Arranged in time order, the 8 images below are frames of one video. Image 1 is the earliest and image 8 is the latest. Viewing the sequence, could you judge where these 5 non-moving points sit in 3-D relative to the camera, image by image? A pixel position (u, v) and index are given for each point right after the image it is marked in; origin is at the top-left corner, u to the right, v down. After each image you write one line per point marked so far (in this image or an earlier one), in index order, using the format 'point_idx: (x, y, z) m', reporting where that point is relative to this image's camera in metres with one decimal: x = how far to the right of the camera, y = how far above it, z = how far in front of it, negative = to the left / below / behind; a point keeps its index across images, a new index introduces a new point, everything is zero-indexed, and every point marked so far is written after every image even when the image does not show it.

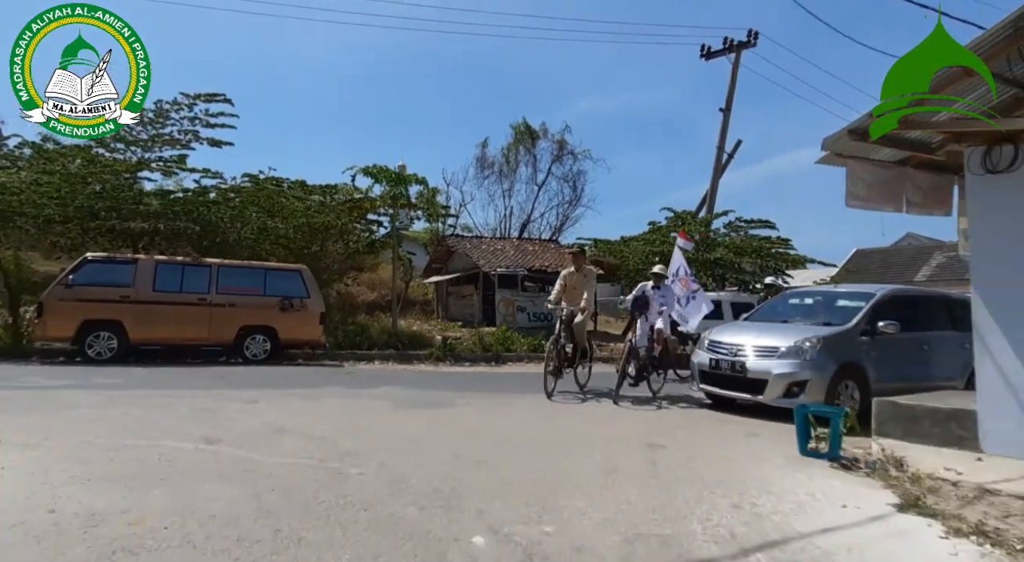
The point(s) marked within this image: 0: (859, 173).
0: (+3.8, +1.2, +6.3) m
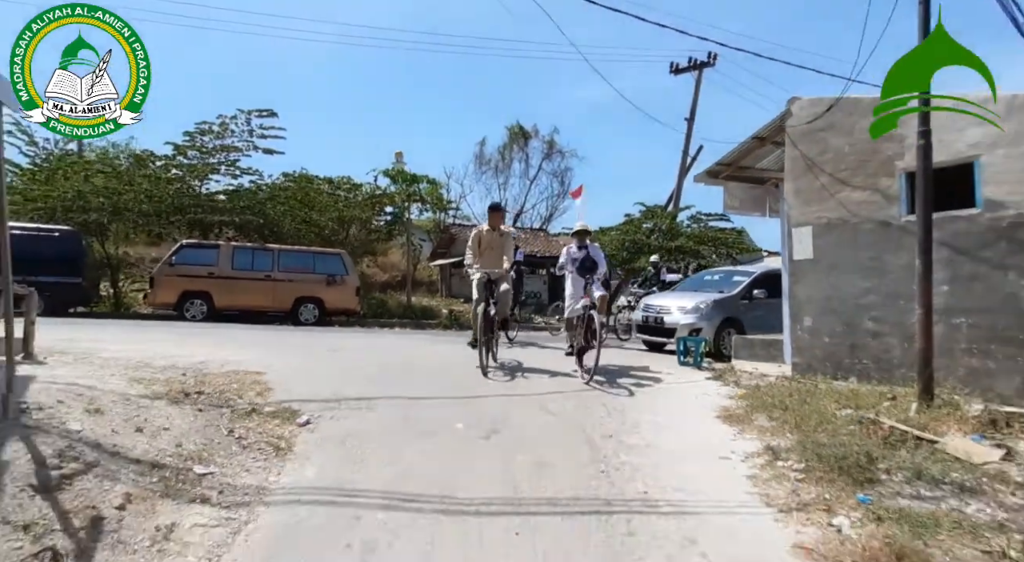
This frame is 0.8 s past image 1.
0: (+3.7, +1.5, +9.4) m
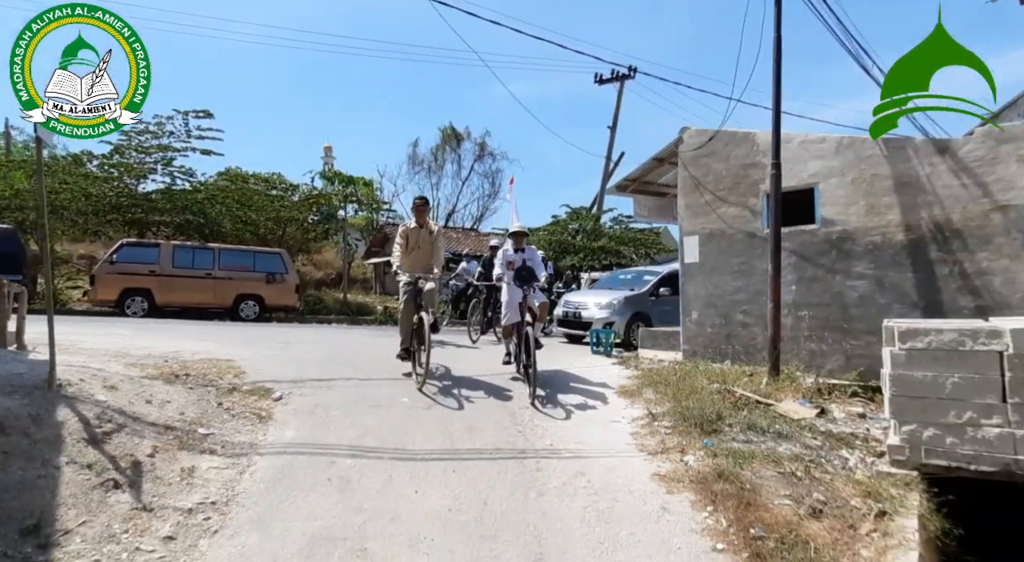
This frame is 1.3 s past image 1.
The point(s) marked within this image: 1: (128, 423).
0: (+2.5, +1.5, +10.9) m
1: (-2.5, -0.9, +3.8) m
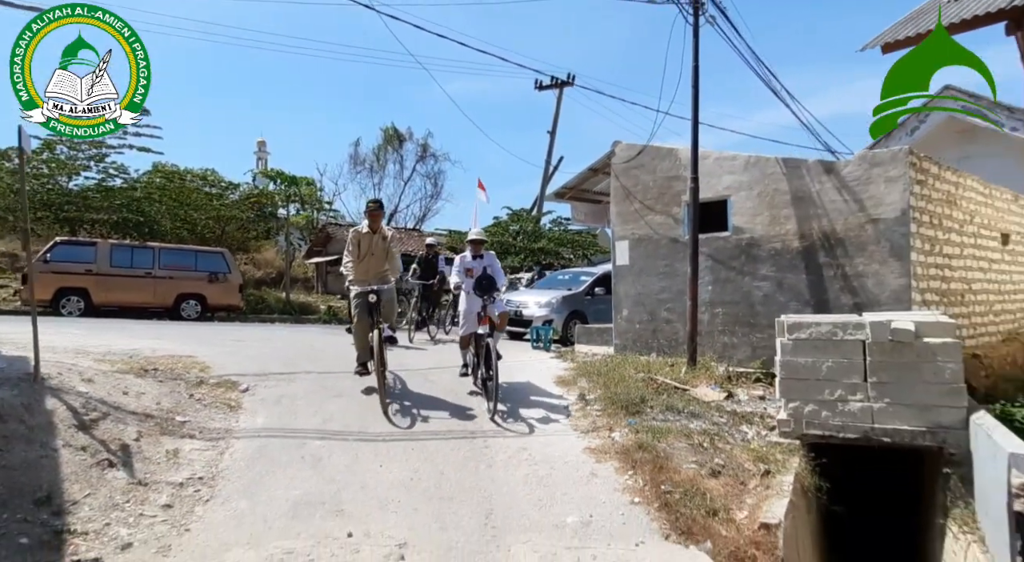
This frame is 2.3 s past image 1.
0: (+1.4, +1.5, +11.7) m
1: (-2.9, -0.9, +4.2) m
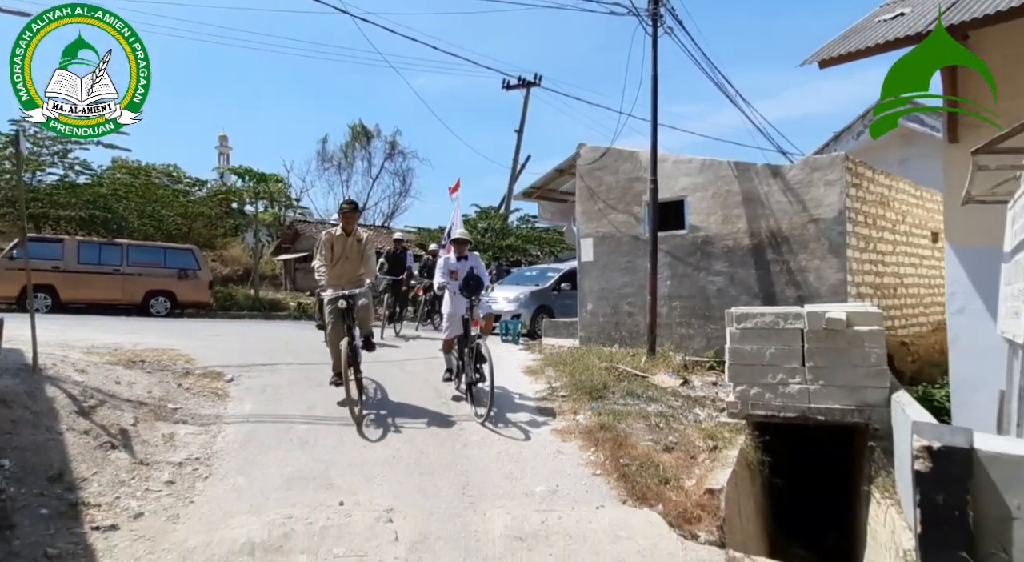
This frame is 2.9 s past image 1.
0: (+0.7, +1.6, +12.1) m
1: (-3.1, -0.9, +4.4) m
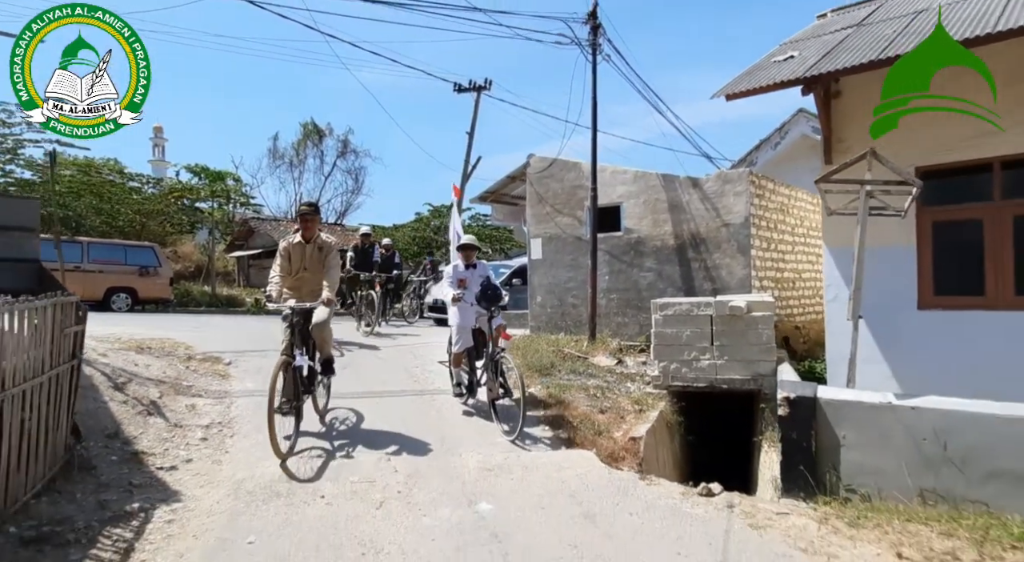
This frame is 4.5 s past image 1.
0: (-0.3, +1.7, +13.2) m
1: (-3.4, -0.9, +5.2) m
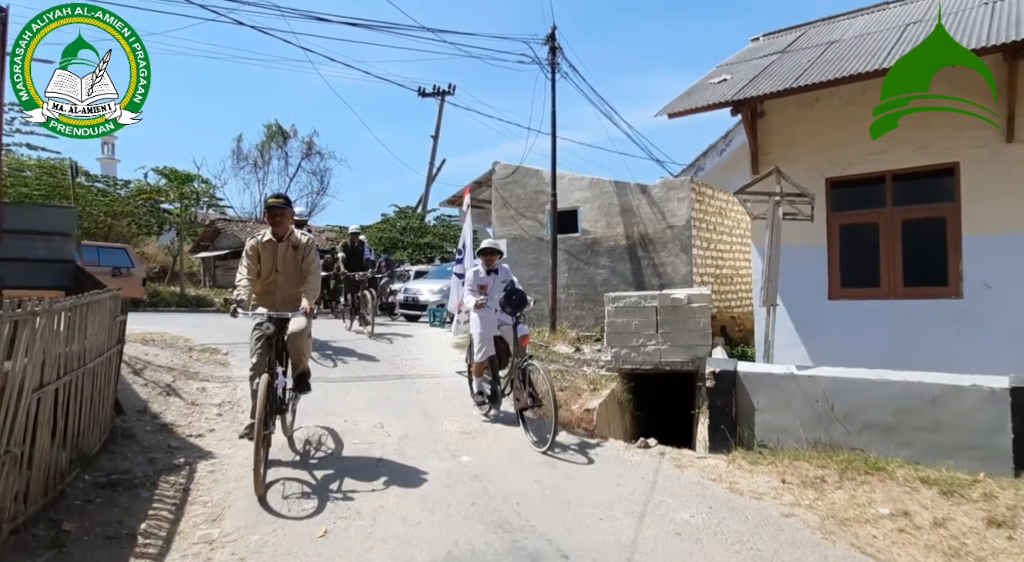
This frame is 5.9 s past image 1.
0: (-1.1, +1.7, +14.1) m
1: (-3.7, -0.8, +5.8) m
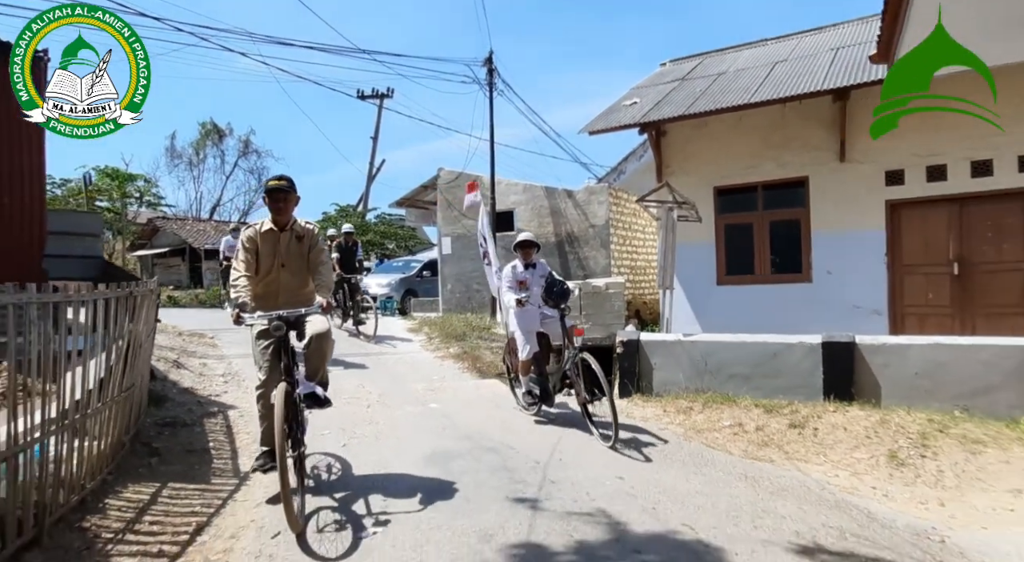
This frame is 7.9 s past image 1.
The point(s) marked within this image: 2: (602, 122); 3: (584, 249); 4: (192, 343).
0: (-2.7, +1.9, +15.3) m
1: (-4.3, -0.8, +6.9) m
2: (+1.6, +2.8, +10.3) m
3: (+1.5, +0.6, +11.8) m
4: (-4.2, -0.8, +7.5) m
